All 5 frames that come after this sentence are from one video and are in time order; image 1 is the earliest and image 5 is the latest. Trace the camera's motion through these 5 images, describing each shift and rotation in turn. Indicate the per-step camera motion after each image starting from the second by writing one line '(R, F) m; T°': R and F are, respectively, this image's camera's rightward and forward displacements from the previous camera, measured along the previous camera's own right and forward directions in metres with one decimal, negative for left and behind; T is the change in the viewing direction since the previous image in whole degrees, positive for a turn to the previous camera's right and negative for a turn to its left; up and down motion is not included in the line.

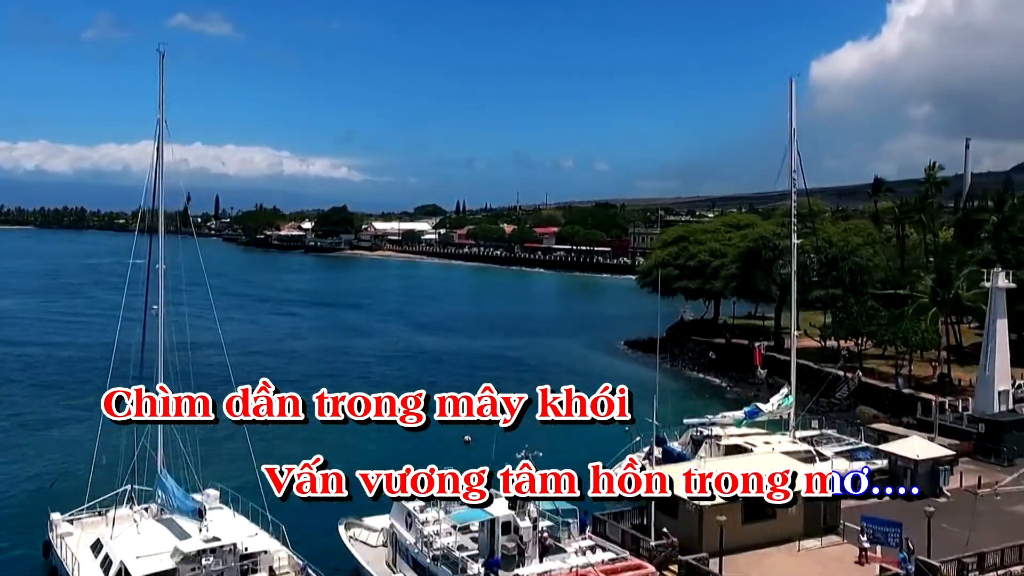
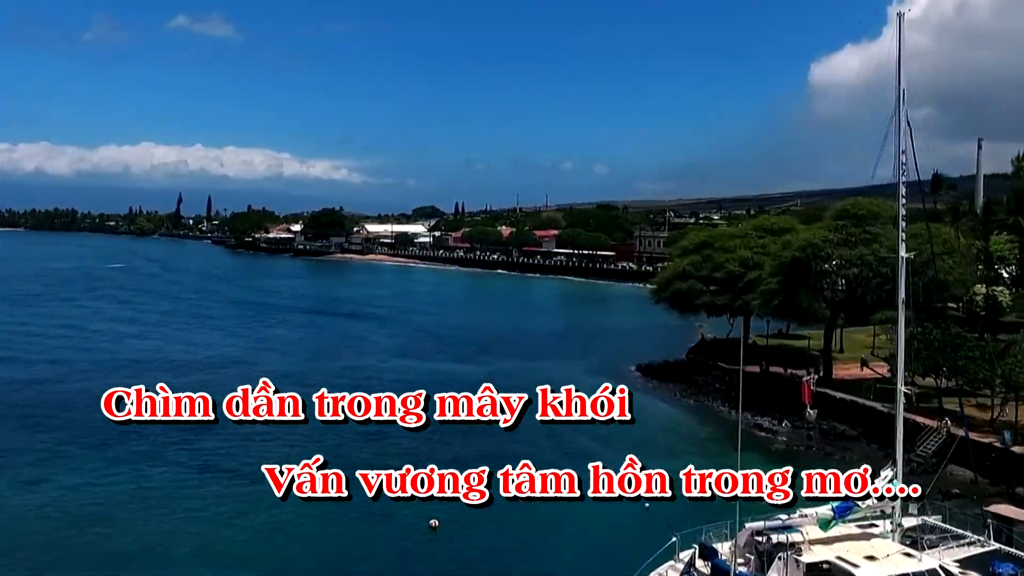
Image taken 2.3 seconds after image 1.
(+0.4, +6.8) m; 0°
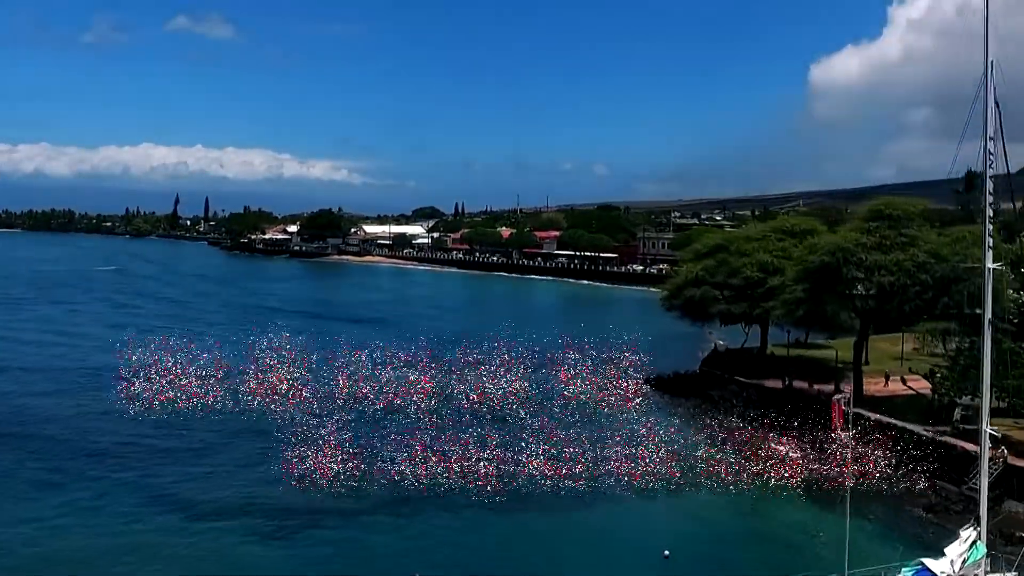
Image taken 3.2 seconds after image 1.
(0.0, +2.7) m; 0°
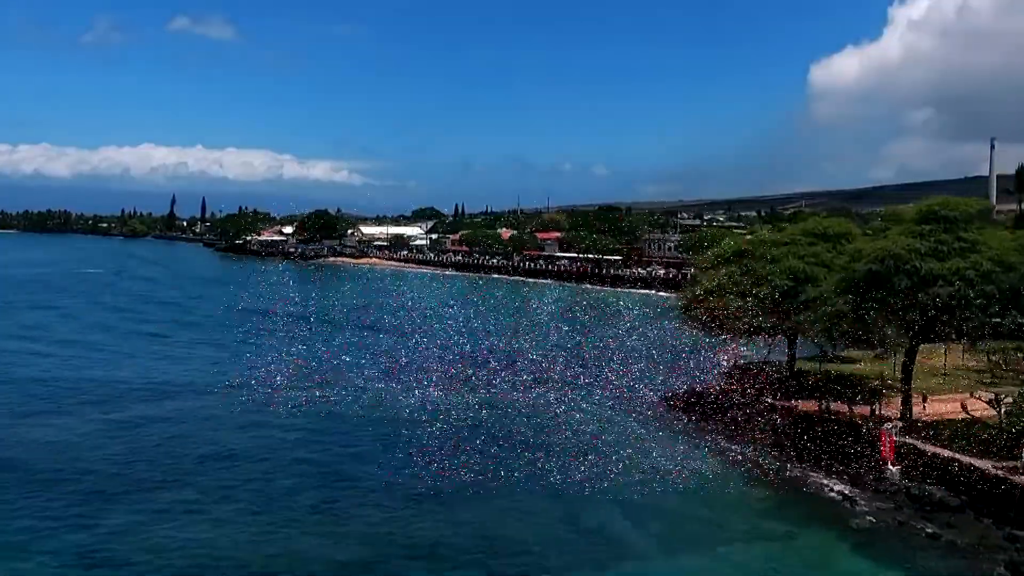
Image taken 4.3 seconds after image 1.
(0.0, +3.4) m; 0°
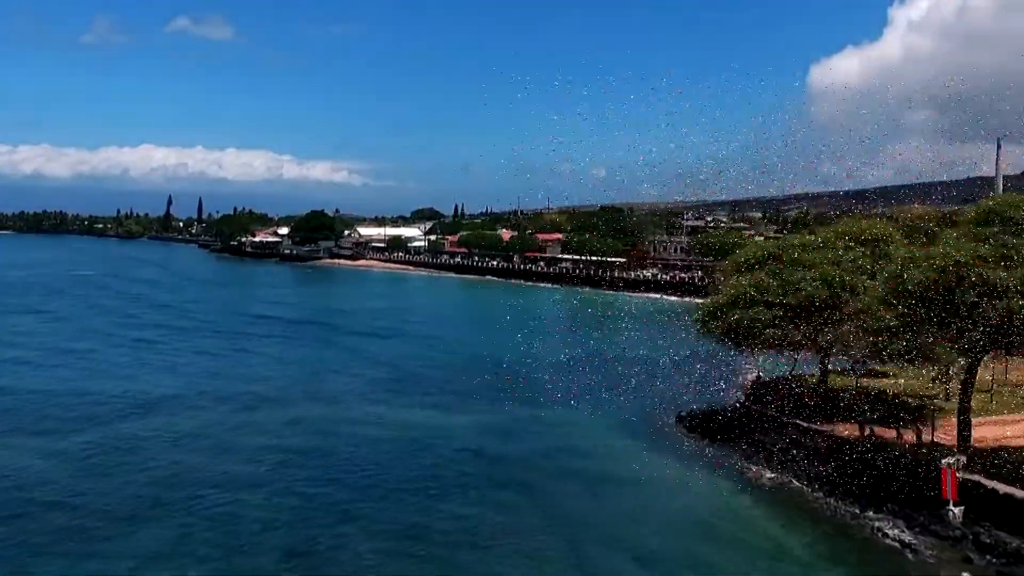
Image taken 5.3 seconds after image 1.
(-0.1, +3.0) m; 0°
